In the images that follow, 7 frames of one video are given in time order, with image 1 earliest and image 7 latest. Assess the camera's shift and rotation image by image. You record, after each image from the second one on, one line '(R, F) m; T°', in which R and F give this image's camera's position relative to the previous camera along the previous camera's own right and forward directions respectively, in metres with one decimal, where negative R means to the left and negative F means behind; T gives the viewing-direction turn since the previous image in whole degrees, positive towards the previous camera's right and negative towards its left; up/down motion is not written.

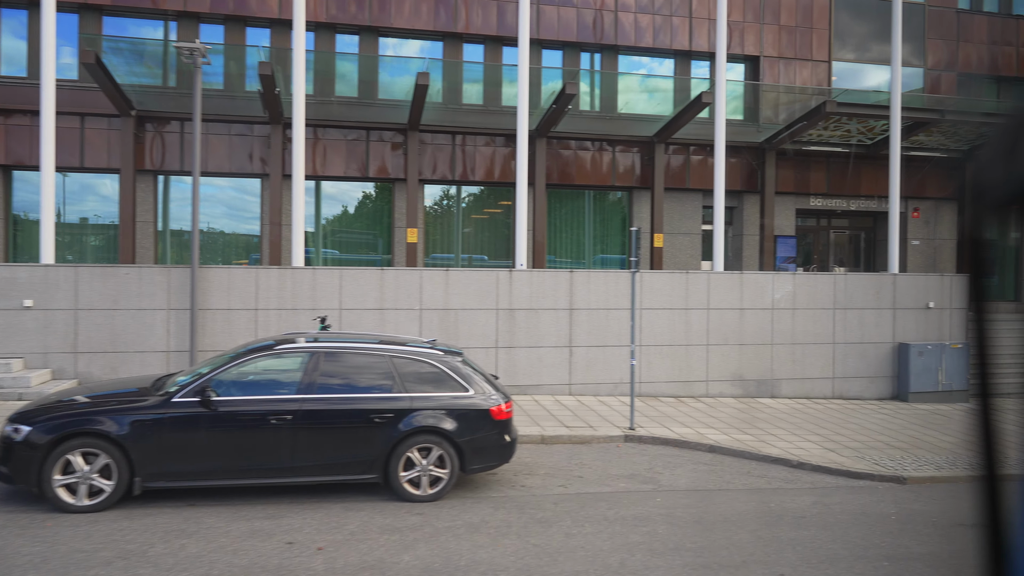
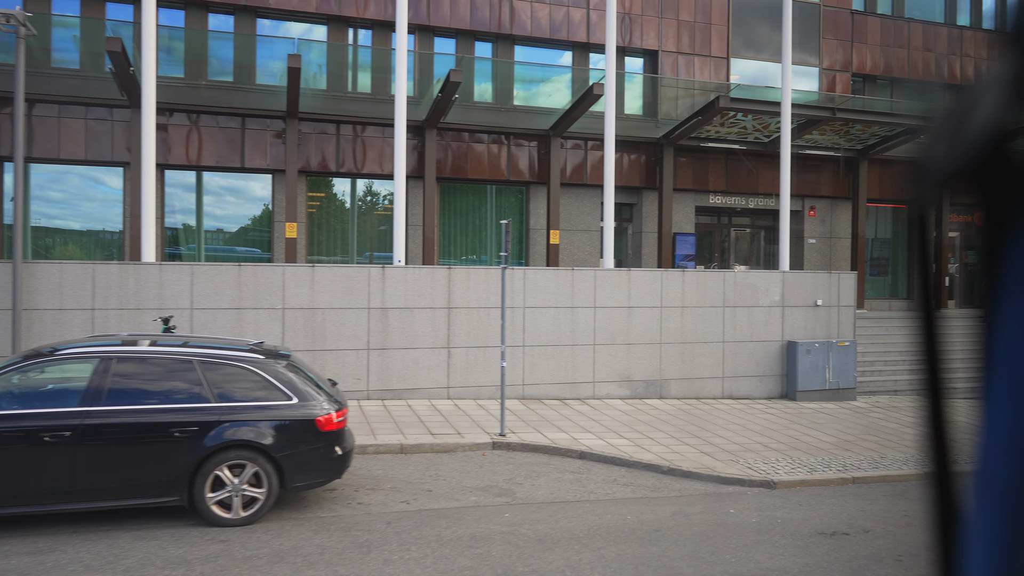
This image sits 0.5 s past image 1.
(+0.9, +0.6) m; +5°
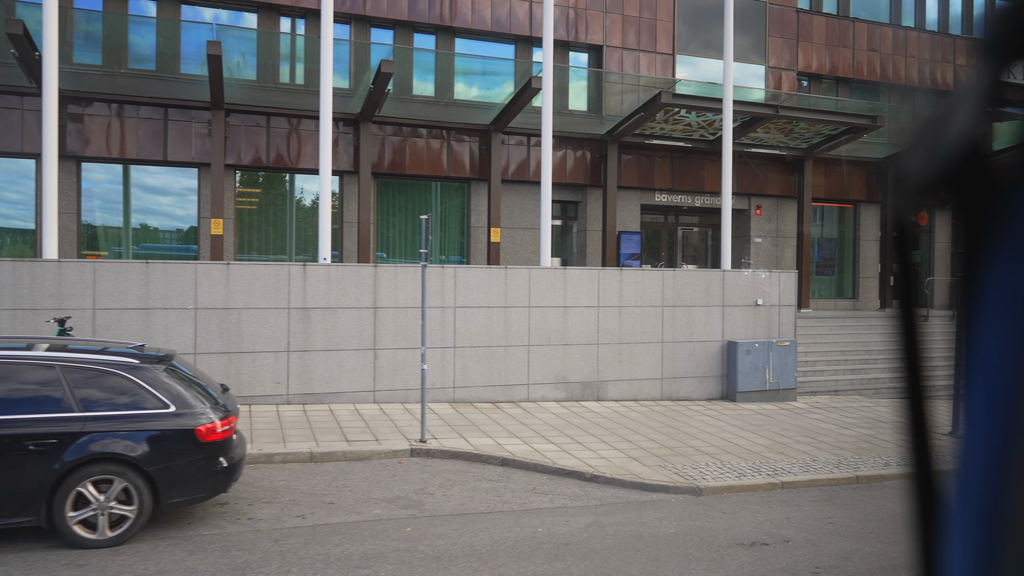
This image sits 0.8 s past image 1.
(+0.5, +0.4) m; +3°
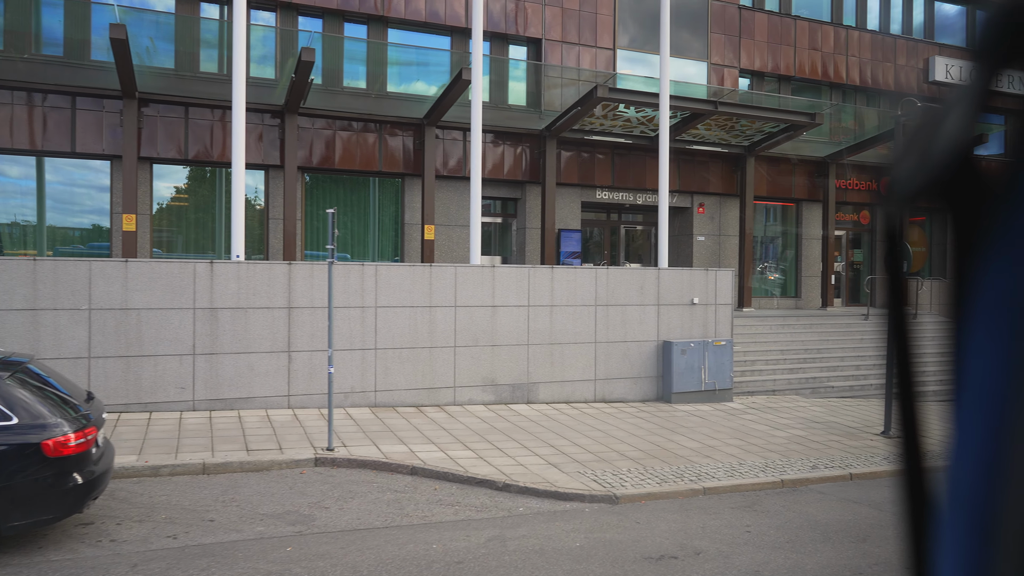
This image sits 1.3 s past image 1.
(+0.5, +0.4) m; +3°
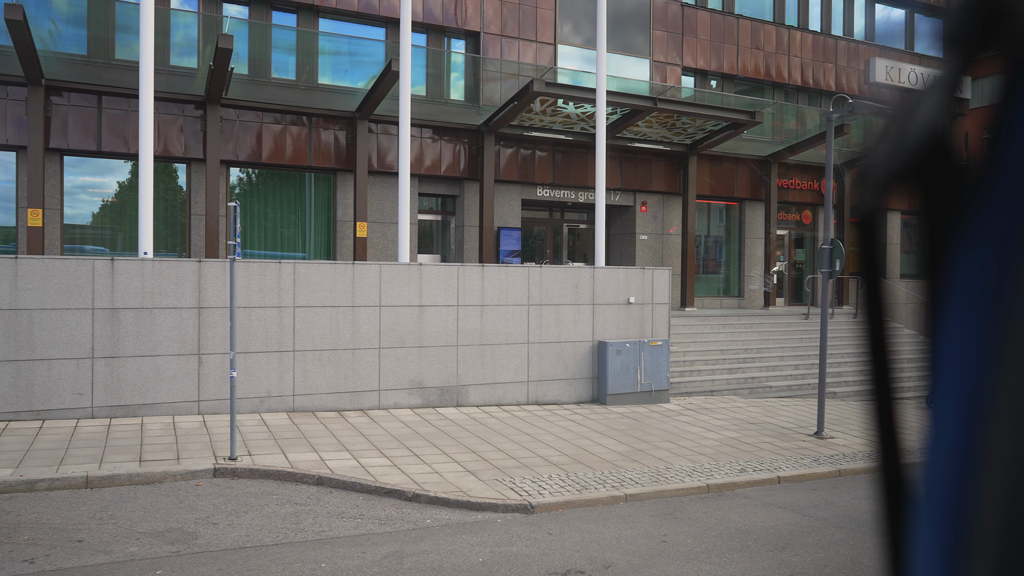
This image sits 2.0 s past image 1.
(+0.5, +0.4) m; +3°
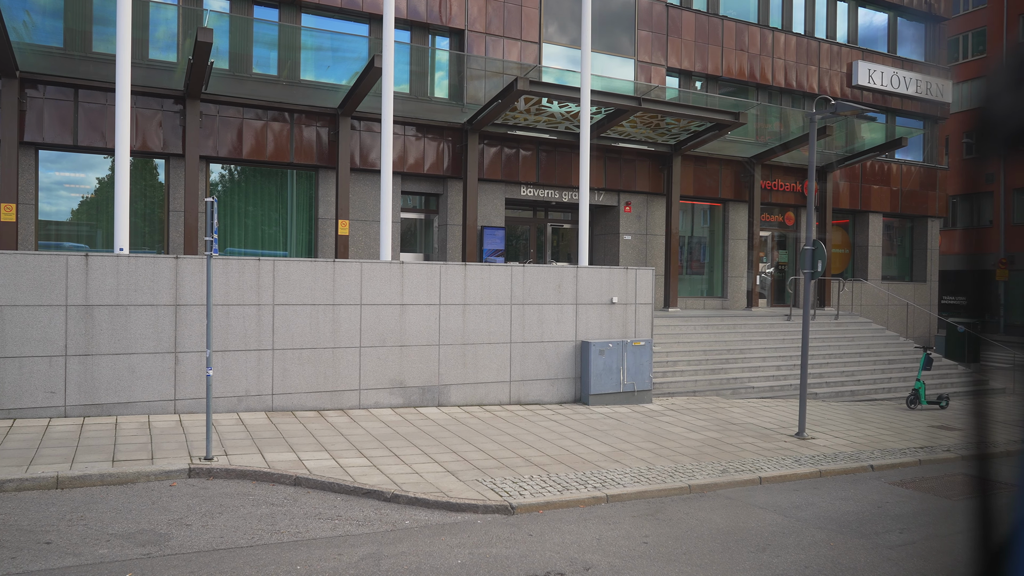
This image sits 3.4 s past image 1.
(0.0, +0.1) m; +1°
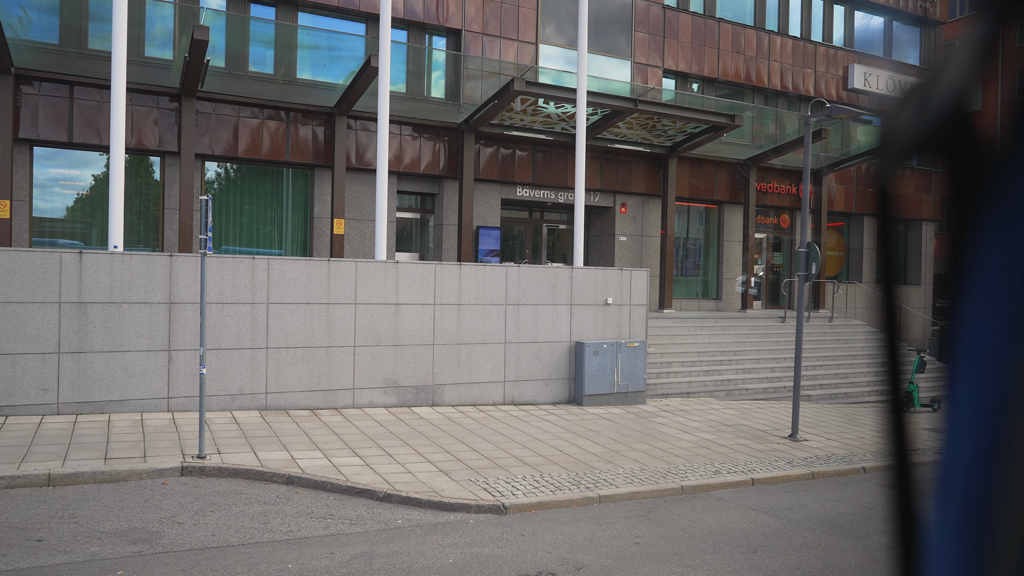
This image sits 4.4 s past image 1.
(0.0, 0.0) m; 0°
